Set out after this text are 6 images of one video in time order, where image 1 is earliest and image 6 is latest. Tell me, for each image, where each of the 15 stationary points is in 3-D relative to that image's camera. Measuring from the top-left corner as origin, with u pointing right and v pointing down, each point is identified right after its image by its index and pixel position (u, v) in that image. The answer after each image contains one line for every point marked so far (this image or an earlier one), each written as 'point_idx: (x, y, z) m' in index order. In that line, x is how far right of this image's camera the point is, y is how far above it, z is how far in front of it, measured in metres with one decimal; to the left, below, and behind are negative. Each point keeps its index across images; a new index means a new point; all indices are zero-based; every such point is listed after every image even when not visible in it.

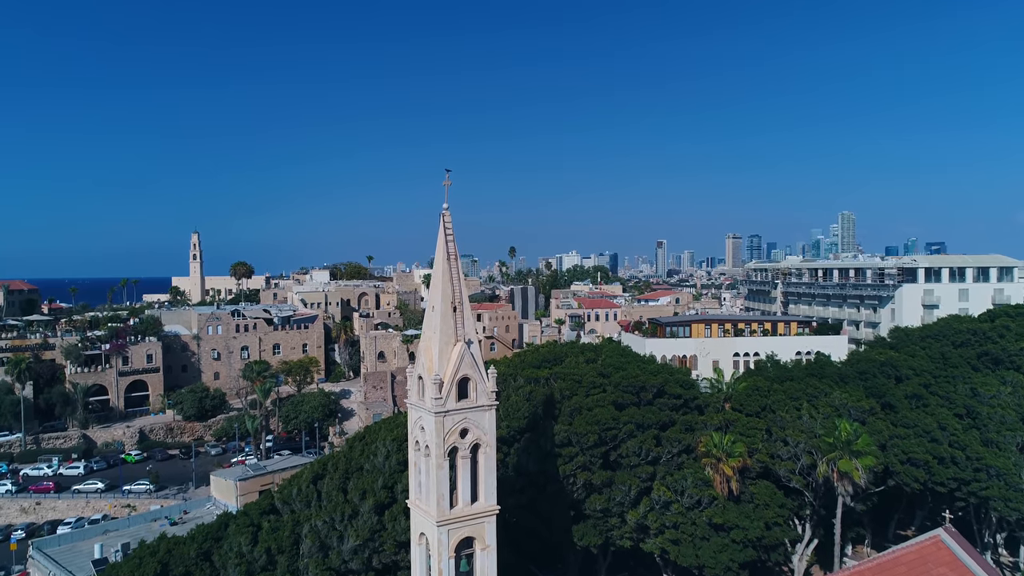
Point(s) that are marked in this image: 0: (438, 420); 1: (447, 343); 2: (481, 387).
0: (-1.8, -3.2, +16.3) m
1: (-1.6, -1.4, +16.7) m
2: (-0.8, -2.5, +16.8) m
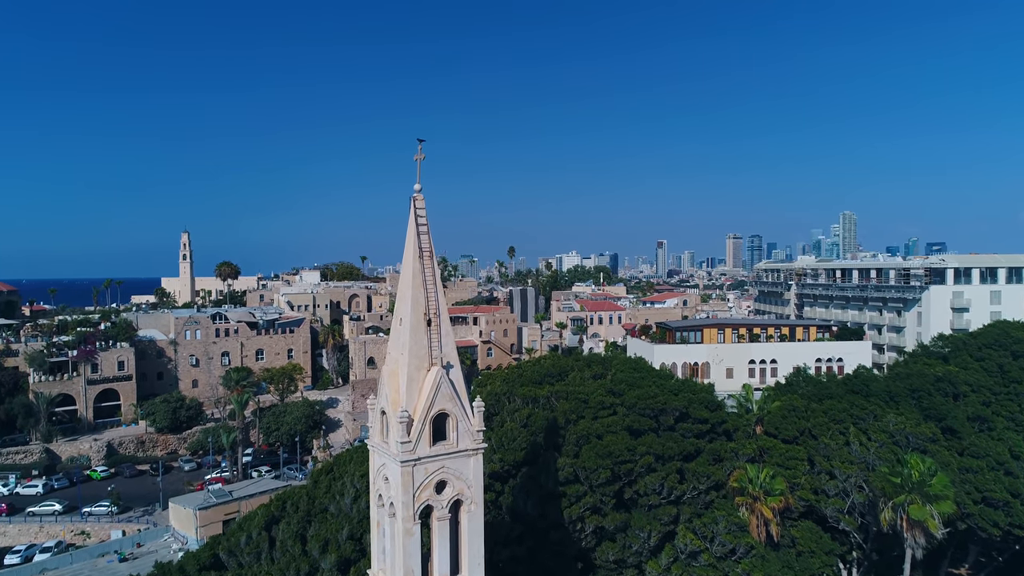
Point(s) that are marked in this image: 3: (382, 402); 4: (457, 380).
0: (-1.9, -3.3, +12.3) m
1: (-1.8, -1.5, +12.6) m
2: (-0.9, -2.6, +12.8) m
3: (-2.5, -2.2, +12.8) m
4: (-1.1, -1.8, +12.9) m
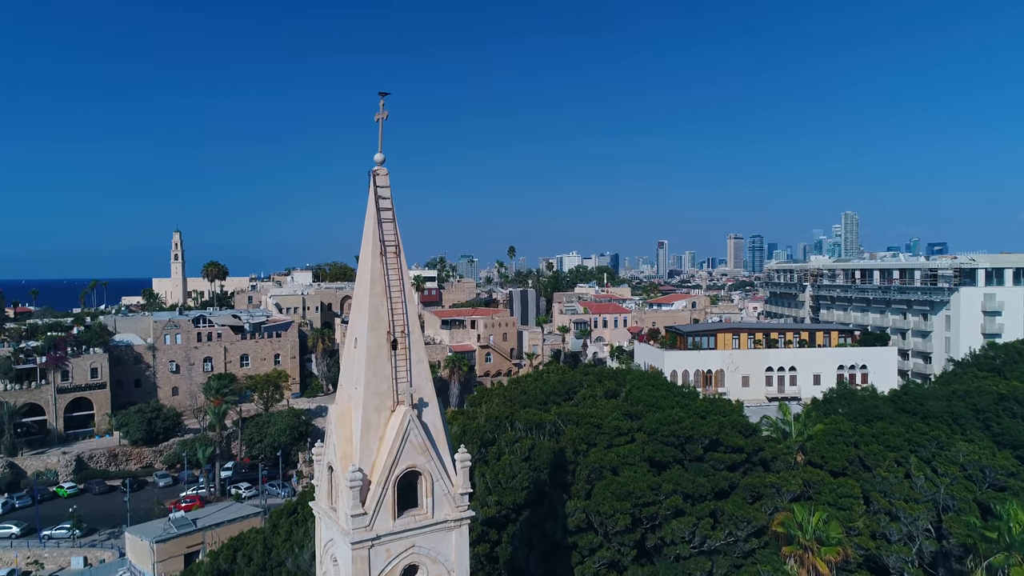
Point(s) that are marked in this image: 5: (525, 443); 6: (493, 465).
0: (-2.0, -3.5, +8.7) m
1: (-1.8, -1.6, +9.1) m
2: (-1.0, -2.7, +9.2) m
3: (-2.5, -2.3, +9.3) m
4: (-1.1, -1.9, +9.4) m
5: (+0.4, -4.2, +18.2) m
6: (-0.5, -4.6, +17.5) m
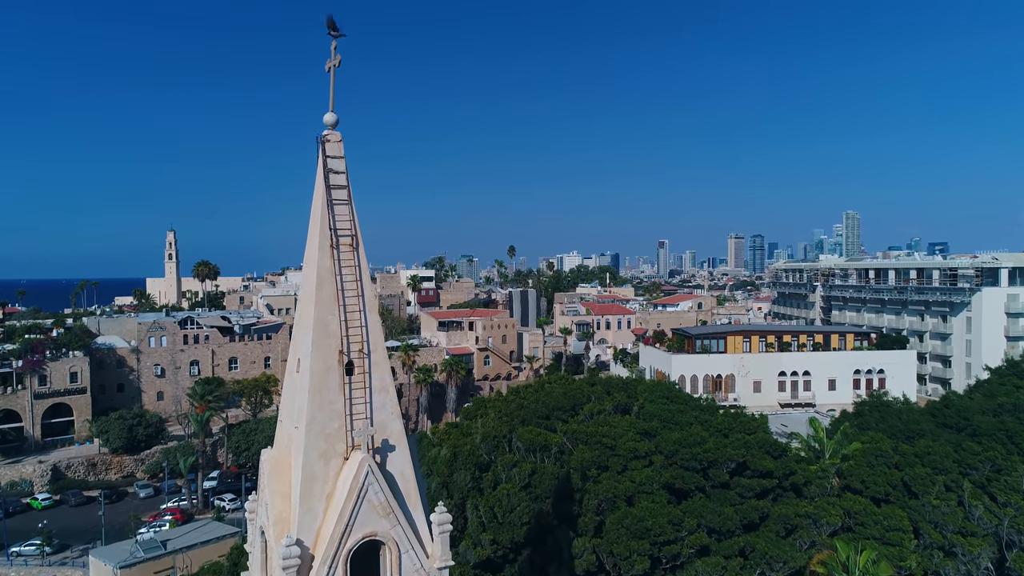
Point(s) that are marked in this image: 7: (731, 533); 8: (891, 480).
0: (-2.0, -3.5, +6.4) m
1: (-1.9, -1.7, +6.7) m
2: (-1.0, -2.8, +6.8) m
3: (-2.6, -2.3, +6.9) m
4: (-1.2, -1.9, +7.0) m
5: (+0.3, -4.2, +15.9) m
6: (-0.5, -4.7, +15.2) m
7: (+4.9, -5.5, +15.2) m
8: (+9.9, -5.0, +17.6) m
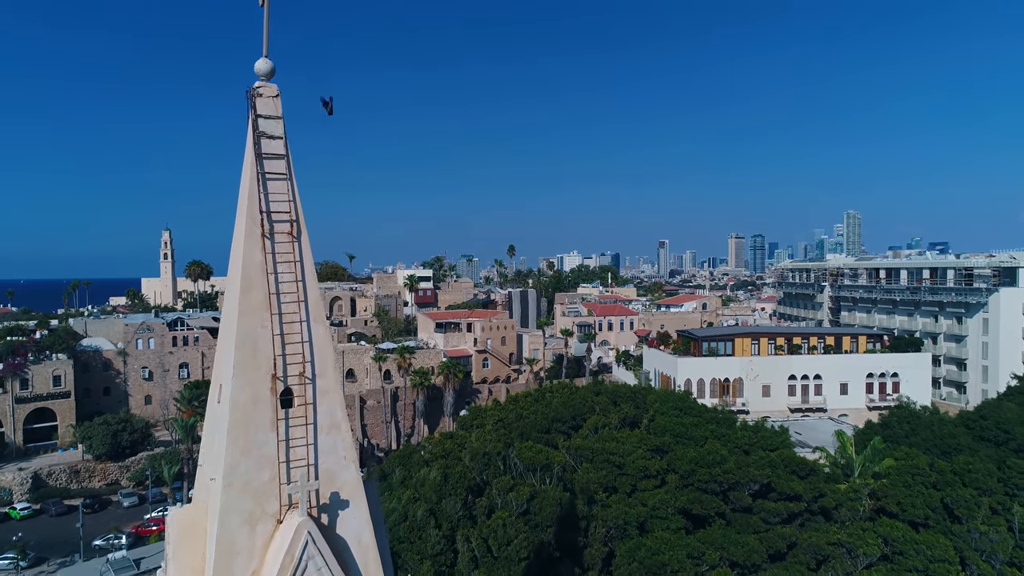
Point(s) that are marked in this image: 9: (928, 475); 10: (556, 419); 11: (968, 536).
0: (-2.1, -3.5, +4.6) m
1: (-1.9, -1.7, +5.0) m
2: (-1.1, -2.8, +5.1) m
3: (-2.6, -2.4, +5.2) m
4: (-1.2, -2.0, +5.3) m
5: (+0.2, -4.3, +14.1) m
6: (-0.6, -4.7, +13.4) m
7: (+4.8, -5.5, +13.5) m
8: (+9.9, -5.0, +15.9) m
9: (+10.3, -4.6, +16.7) m
10: (+1.2, -3.7, +18.9) m
11: (+10.1, -5.5, +14.8) m
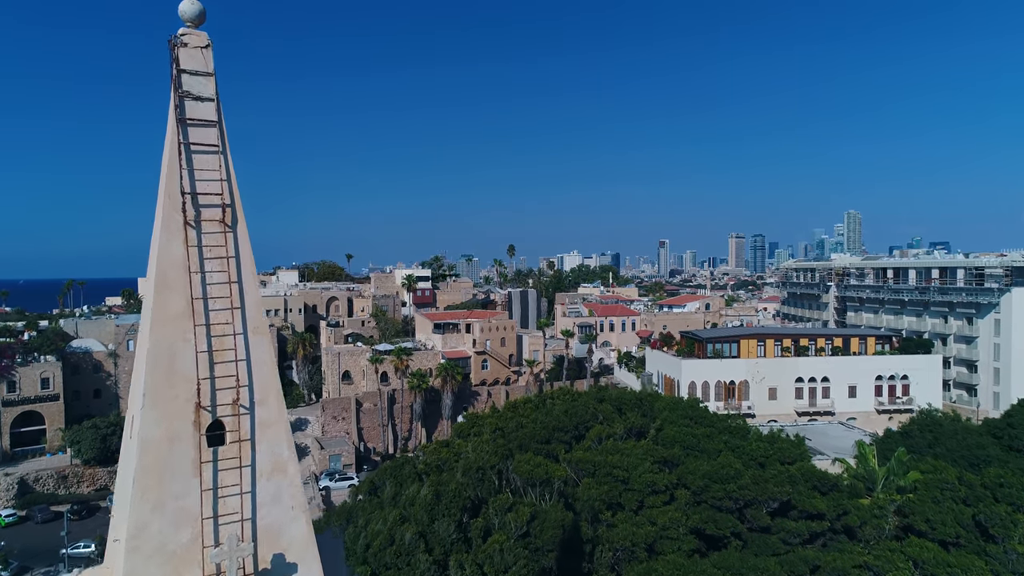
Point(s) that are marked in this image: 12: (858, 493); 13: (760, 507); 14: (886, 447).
0: (-2.1, -3.6, +3.4) m
1: (-2.0, -1.7, +3.8) m
2: (-1.1, -2.8, +3.9) m
3: (-2.7, -2.4, +4.0) m
4: (-1.3, -2.0, +4.1) m
5: (+0.2, -4.3, +12.9) m
6: (-0.6, -4.7, +12.2) m
7: (+4.8, -5.6, +12.3) m
8: (+9.8, -5.0, +14.7) m
9: (+10.3, -4.7, +15.6) m
10: (+1.2, -3.7, +17.7) m
11: (+10.1, -5.5, +13.7) m
12: (+8.3, -4.9, +16.1) m
13: (+5.1, -4.5, +13.8) m
14: (+10.6, -4.4, +19.1) m
